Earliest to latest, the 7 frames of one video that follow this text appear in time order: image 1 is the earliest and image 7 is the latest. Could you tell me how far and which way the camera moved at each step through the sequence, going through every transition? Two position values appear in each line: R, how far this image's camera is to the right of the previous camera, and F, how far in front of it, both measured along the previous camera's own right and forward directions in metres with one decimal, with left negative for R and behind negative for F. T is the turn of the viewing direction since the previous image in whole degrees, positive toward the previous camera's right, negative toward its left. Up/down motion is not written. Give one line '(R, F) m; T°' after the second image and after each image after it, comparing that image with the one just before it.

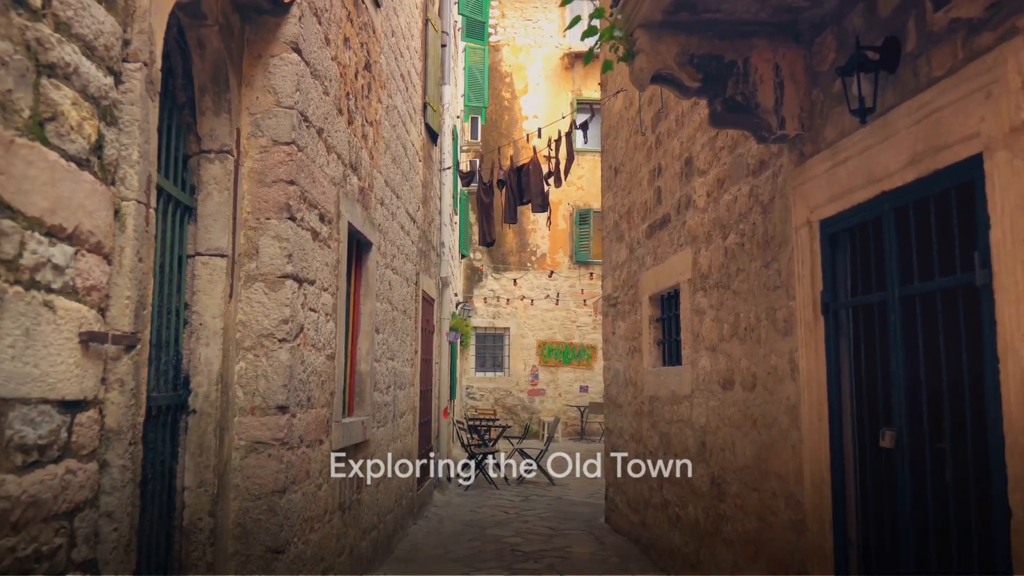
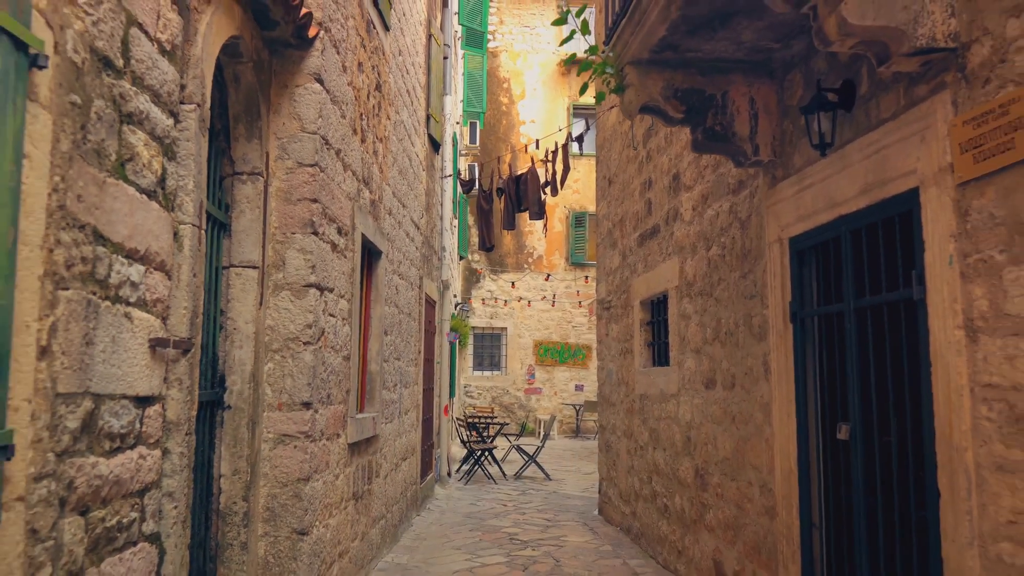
(0.0, -0.4) m; 0°
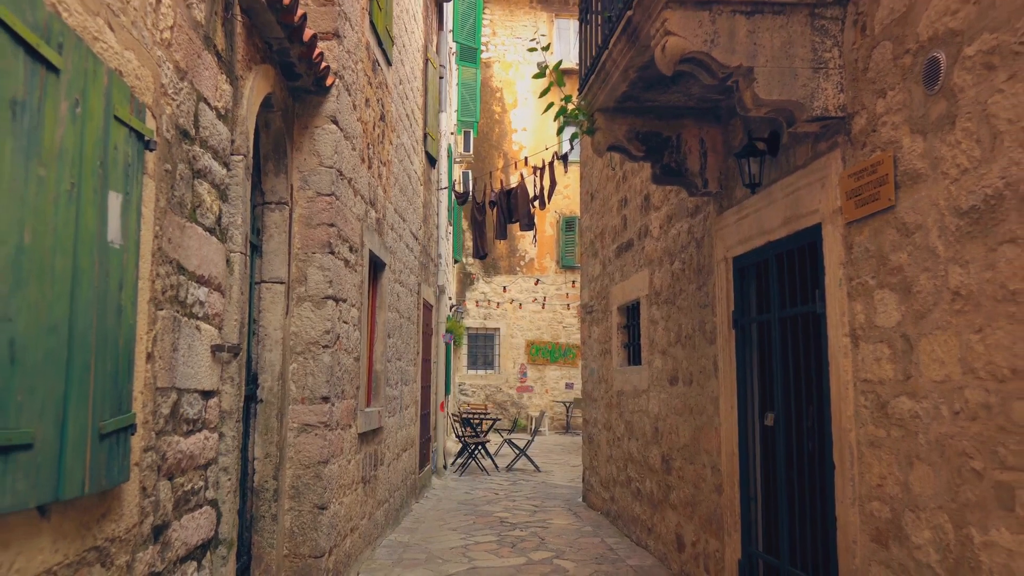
(0.0, -0.7) m; 0°
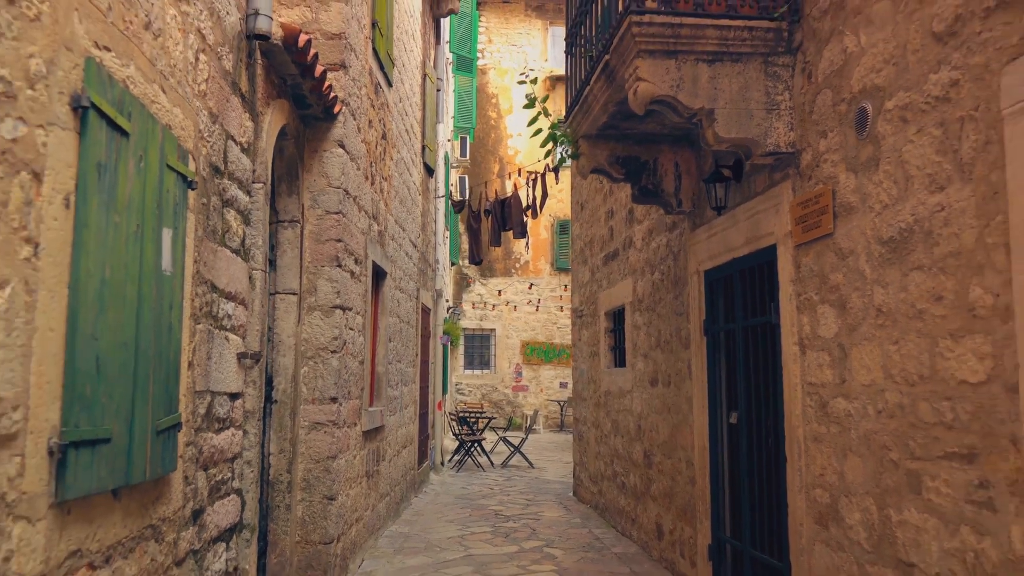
(0.0, -0.4) m; 0°
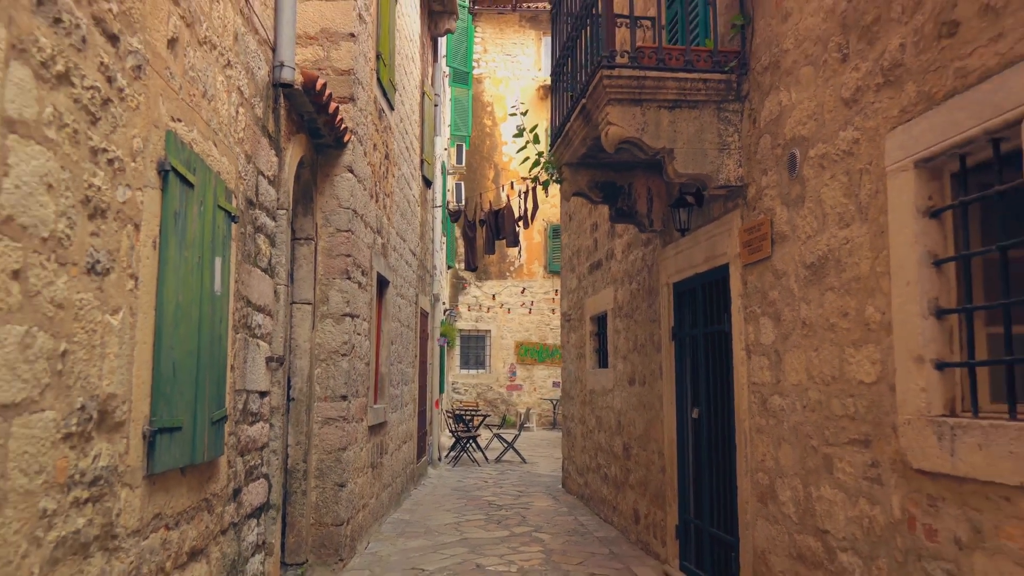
(0.0, -0.6) m; 0°
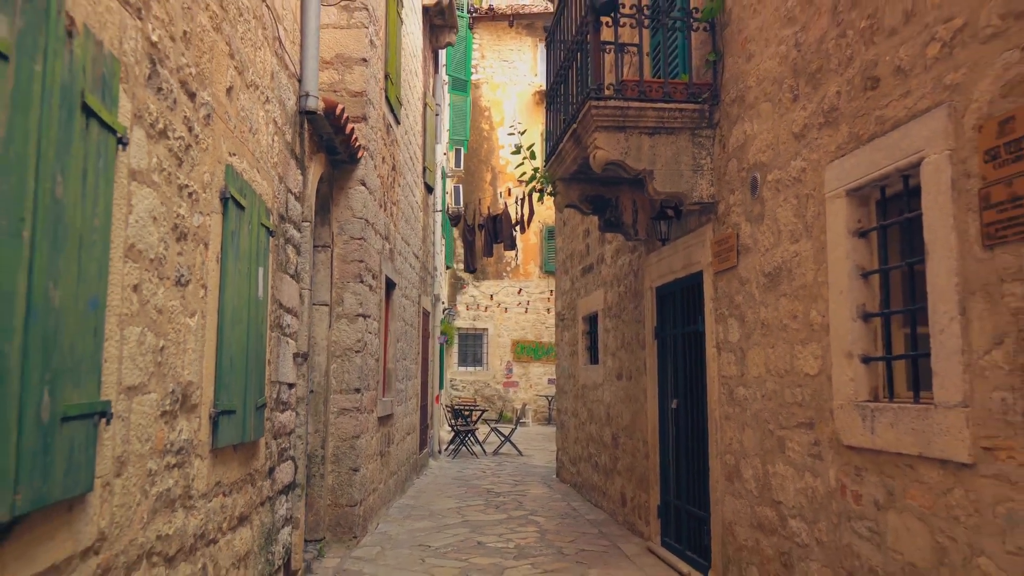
(0.0, -0.5) m; 0°
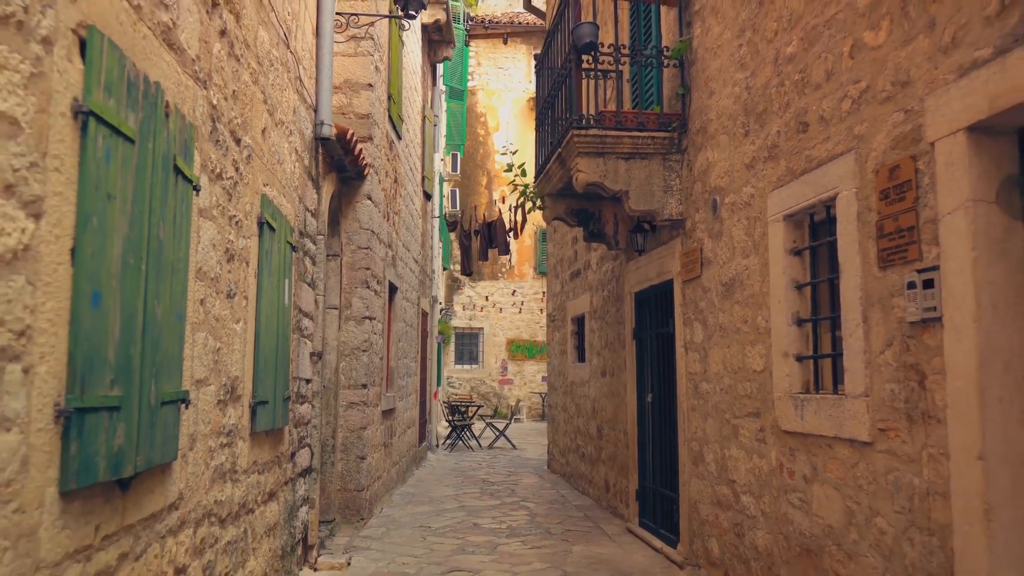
(0.0, -0.6) m; 0°
